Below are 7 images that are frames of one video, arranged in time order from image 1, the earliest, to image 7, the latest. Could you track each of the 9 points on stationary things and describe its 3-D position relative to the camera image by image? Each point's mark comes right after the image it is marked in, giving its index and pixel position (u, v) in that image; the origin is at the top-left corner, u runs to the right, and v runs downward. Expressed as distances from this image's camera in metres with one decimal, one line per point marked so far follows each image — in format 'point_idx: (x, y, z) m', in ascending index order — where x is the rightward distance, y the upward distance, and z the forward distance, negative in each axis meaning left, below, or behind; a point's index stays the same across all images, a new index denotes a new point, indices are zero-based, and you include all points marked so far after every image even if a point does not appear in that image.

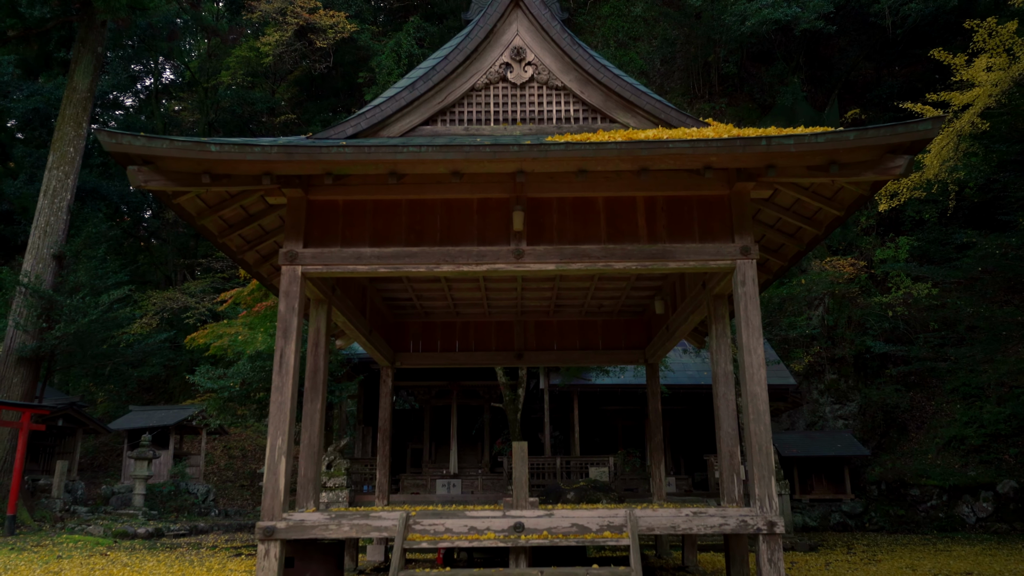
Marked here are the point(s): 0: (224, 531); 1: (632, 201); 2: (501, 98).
0: (-6.9, -5.8, +15.4) m
1: (+1.0, +0.8, +5.6) m
2: (-0.1, +1.8, +6.0) m
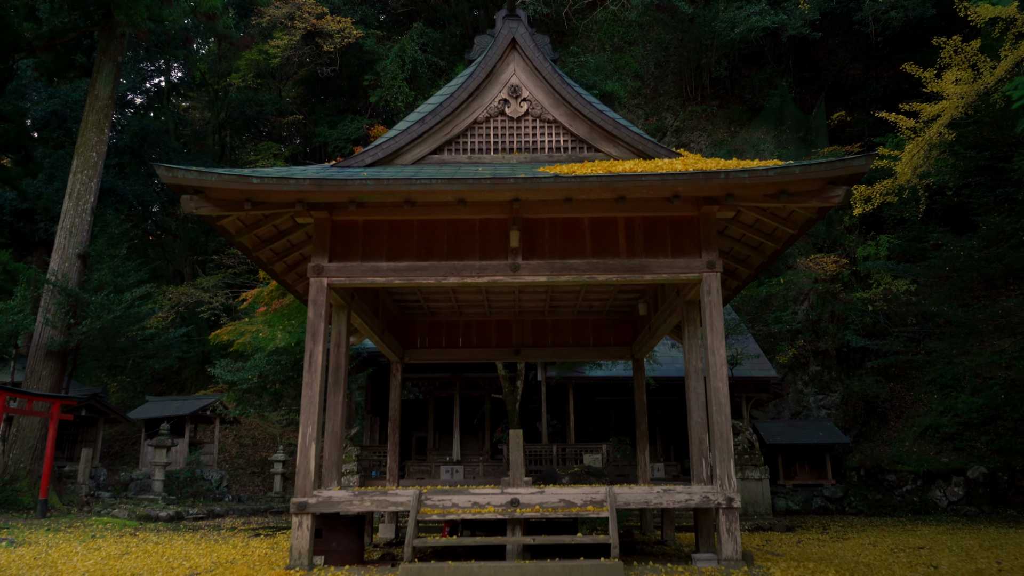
0: (-7.0, -5.7, +16.3) m
1: (+1.0, +0.7, +6.5) m
2: (-0.1, +1.7, +6.9) m
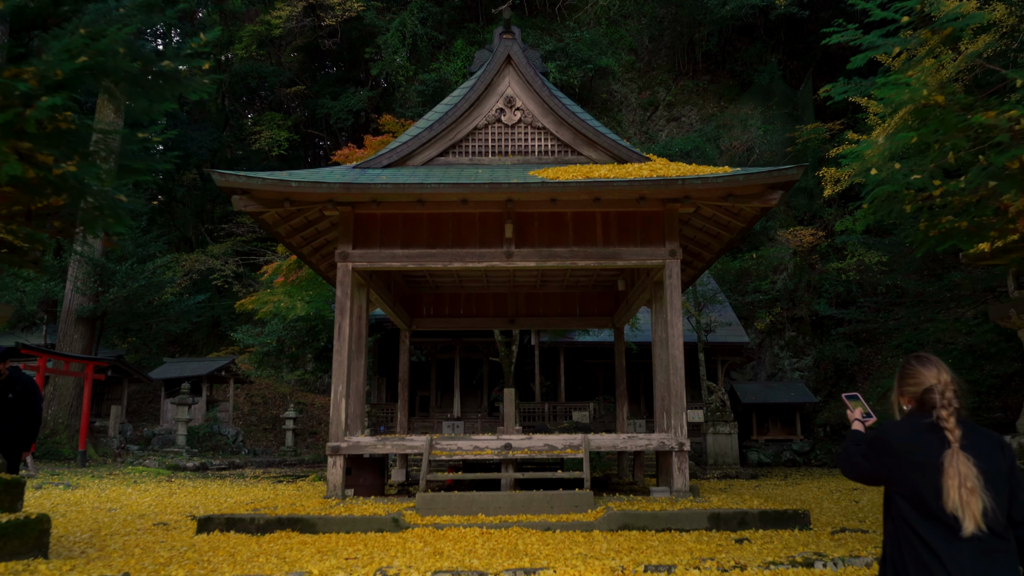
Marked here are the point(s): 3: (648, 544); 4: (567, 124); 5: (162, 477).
0: (-7.1, -4.9, +17.9) m
1: (+0.9, +0.9, +7.7) m
2: (-0.2, +1.9, +8.0) m
3: (+1.1, -2.1, +5.4) m
4: (+0.7, +2.0, +7.9) m
5: (-7.6, -4.1, +14.0) m
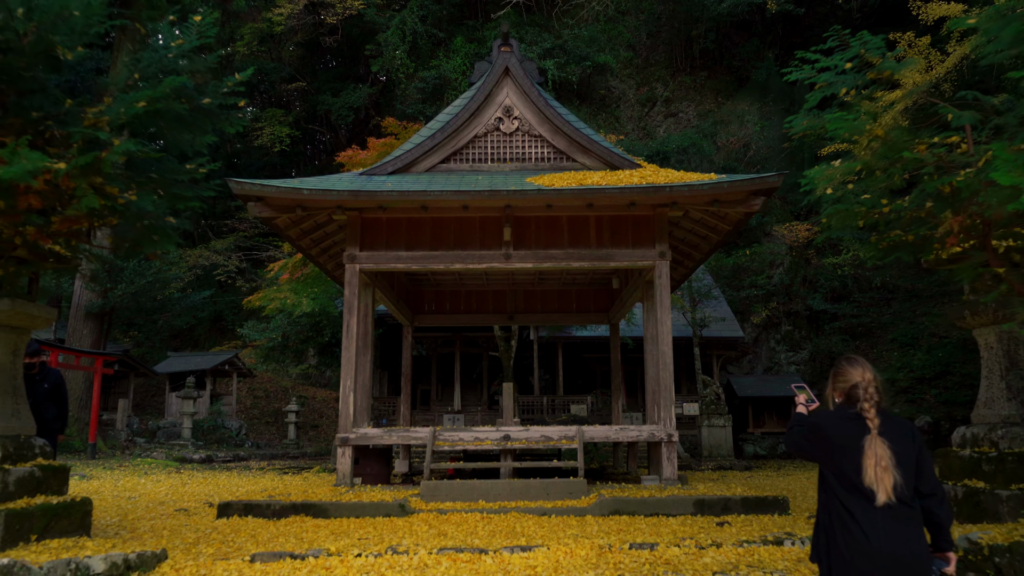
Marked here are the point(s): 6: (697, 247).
0: (-7.1, -4.8, +18.4) m
1: (+0.9, +0.9, +8.1) m
2: (-0.2, +1.9, +8.4) m
3: (+1.1, -2.1, +5.8) m
4: (+0.6, +2.0, +8.3) m
5: (-7.6, -4.0, +14.5) m
6: (+2.6, +0.6, +9.2) m
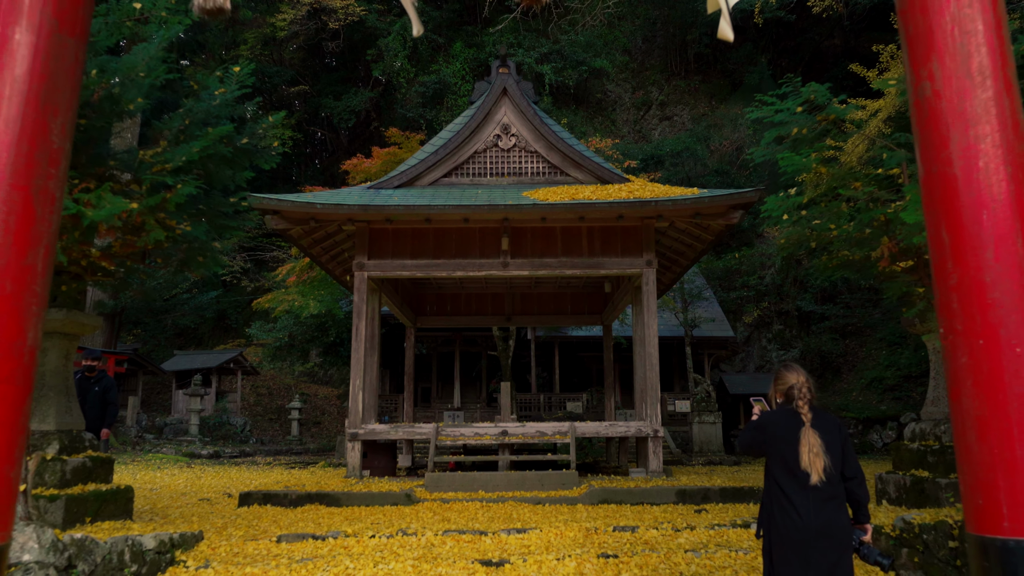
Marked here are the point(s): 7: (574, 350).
0: (-7.2, -4.9, +19.0) m
1: (+0.9, +0.8, +8.7) m
2: (-0.2, +1.8, +9.0) m
3: (+1.1, -2.2, +6.4) m
4: (+0.6, +1.9, +8.9) m
5: (-7.7, -4.1, +15.1) m
6: (+2.6, +0.5, +9.8) m
7: (+1.8, -1.9, +19.2) m
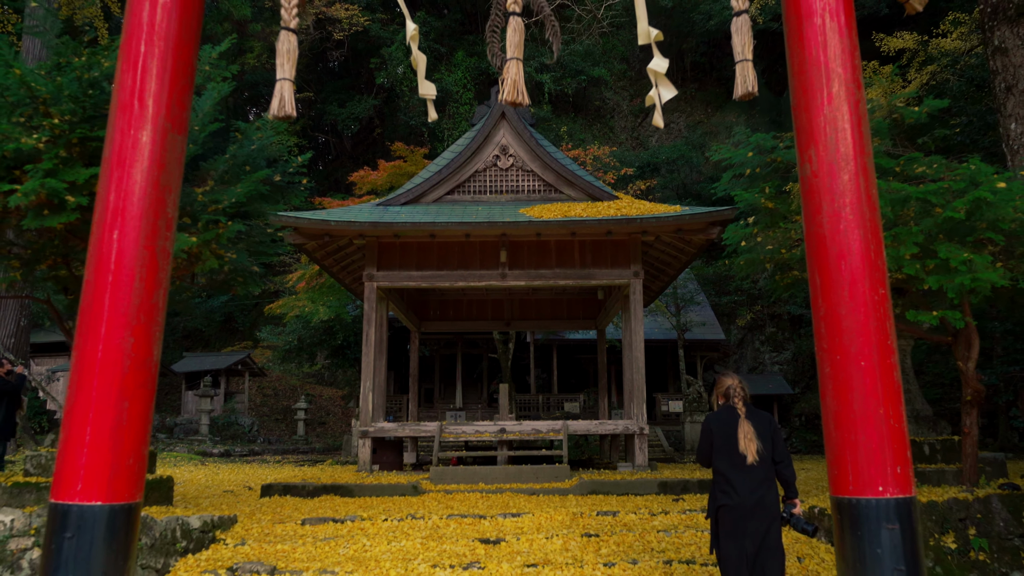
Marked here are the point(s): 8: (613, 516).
0: (-7.2, -5.0, +19.7) m
1: (+0.9, +0.7, +9.4) m
2: (-0.3, +1.7, +9.7) m
3: (+1.0, -2.4, +7.1) m
4: (+0.6, +1.8, +9.6) m
5: (-7.7, -4.2, +15.8) m
6: (+2.5, +0.4, +10.5) m
7: (+1.8, -2.0, +19.9) m
8: (+1.0, -2.2, +6.1) m
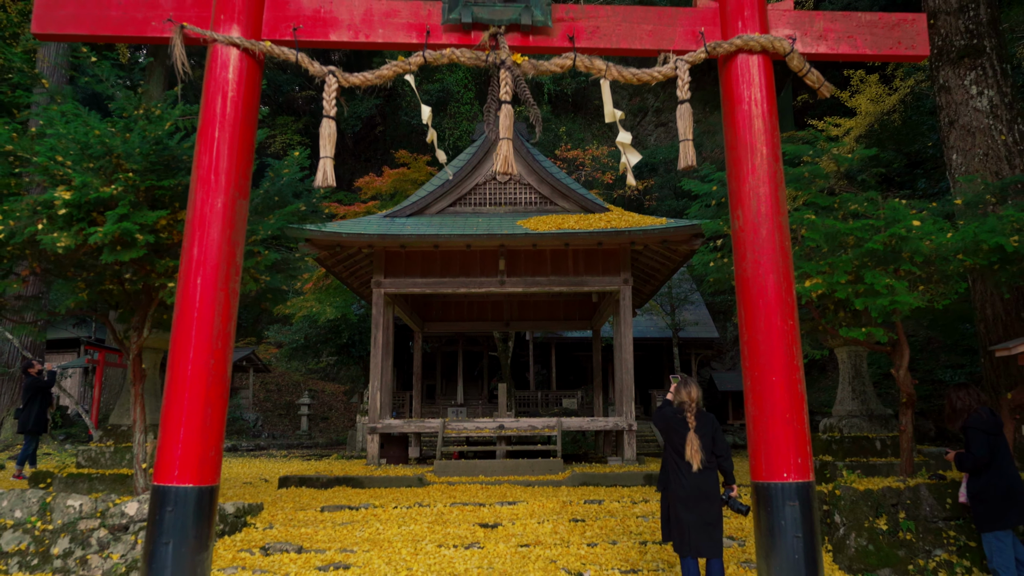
0: (-7.2, -5.0, +20.4) m
1: (+0.8, +0.6, +10.1) m
2: (-0.3, +1.6, +10.4) m
3: (+1.0, -2.5, +7.9) m
4: (+0.5, +1.7, +10.3) m
5: (-7.7, -4.3, +16.6) m
6: (+2.5, +0.3, +11.2) m
7: (+1.8, -2.0, +20.6) m
8: (+0.9, -2.3, +6.9) m
